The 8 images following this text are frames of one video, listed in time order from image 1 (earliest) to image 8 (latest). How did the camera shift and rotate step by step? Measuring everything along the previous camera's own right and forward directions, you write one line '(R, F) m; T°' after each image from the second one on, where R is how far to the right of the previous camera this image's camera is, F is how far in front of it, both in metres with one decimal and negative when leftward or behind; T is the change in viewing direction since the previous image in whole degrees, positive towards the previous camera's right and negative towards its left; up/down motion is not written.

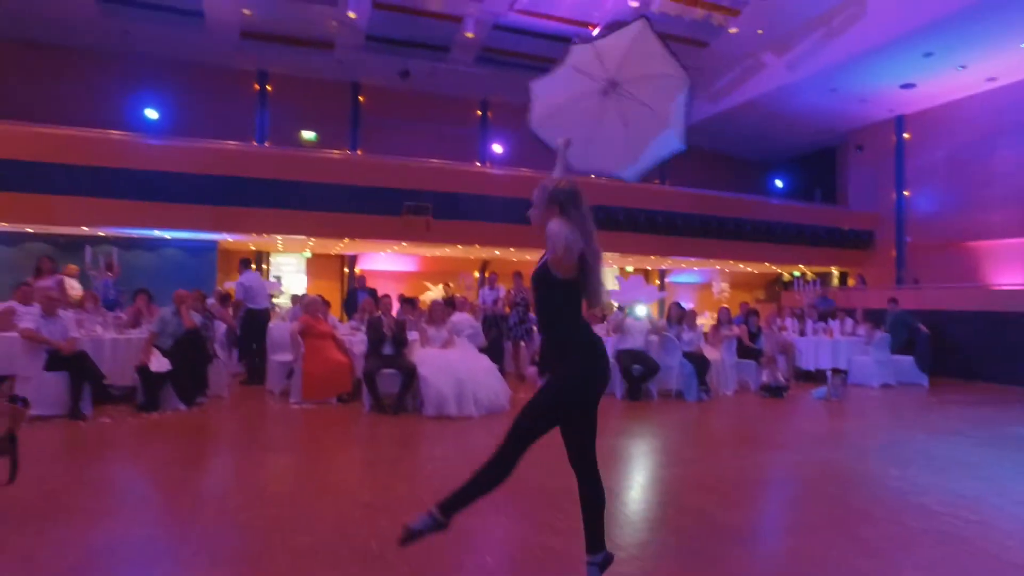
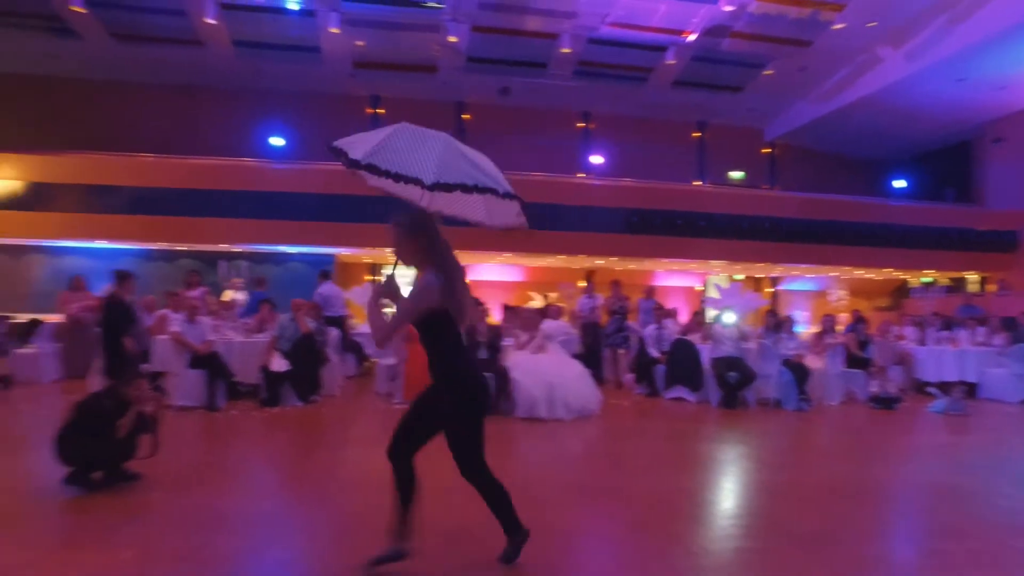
(+0.3, -0.2) m; -10°
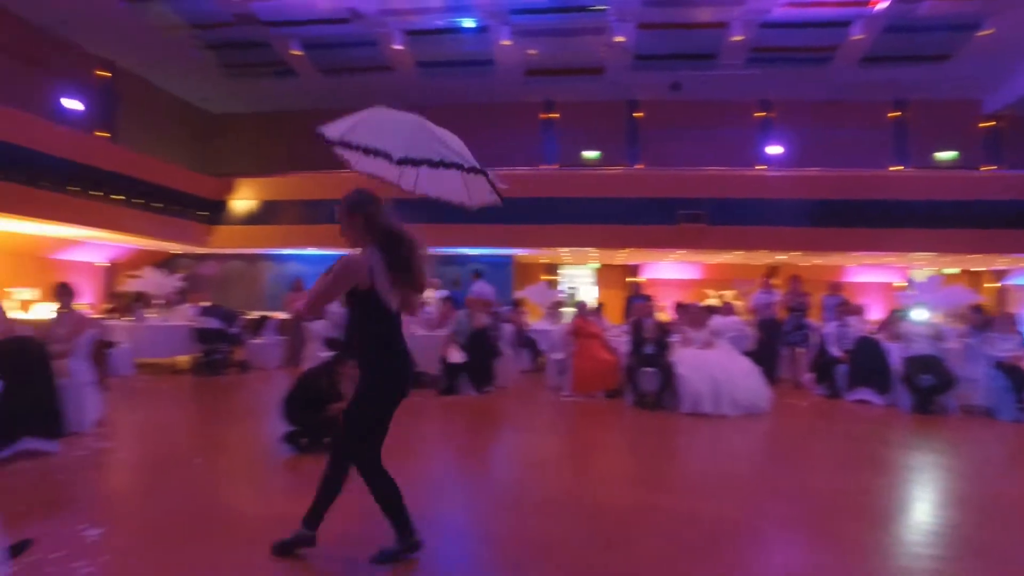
(+0.2, -0.2) m; -15°
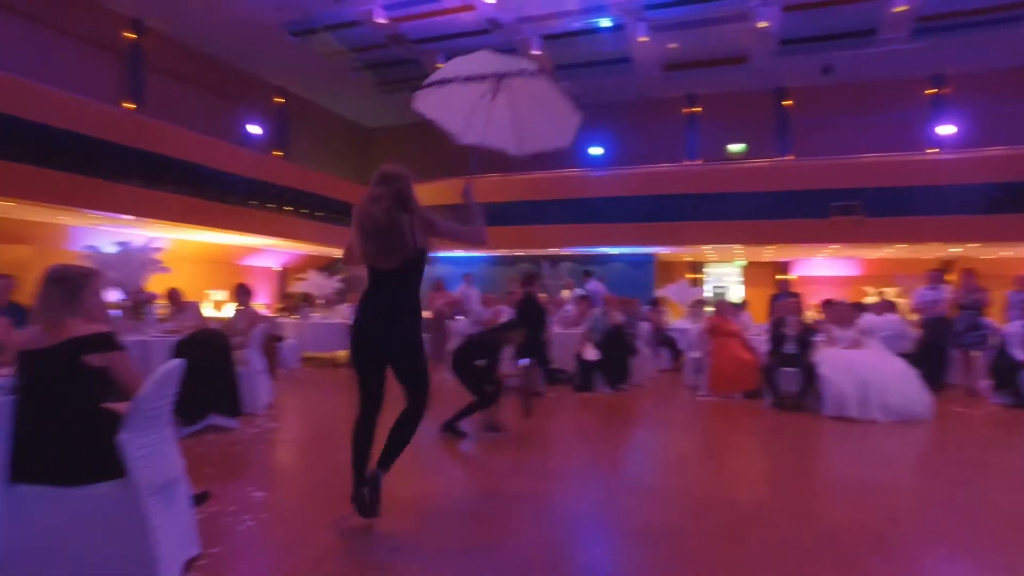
(+0.2, -0.1) m; -13°
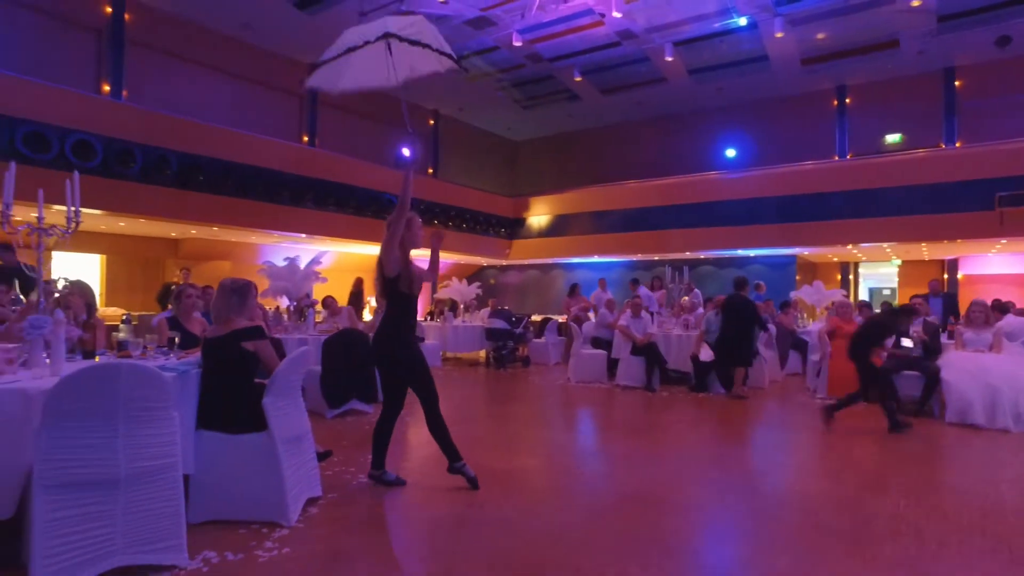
(+0.5, -0.5) m; -14°
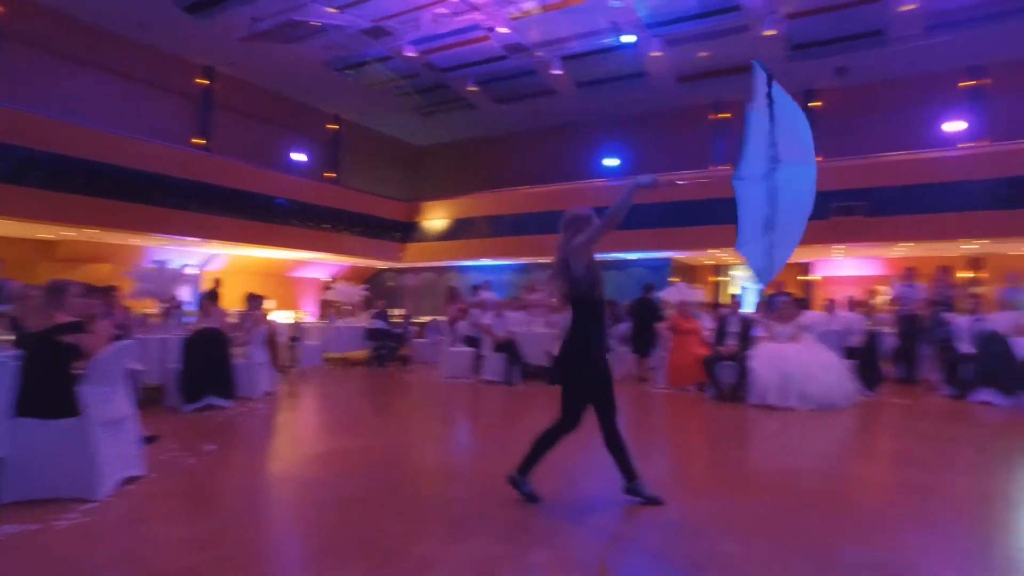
(+0.6, -0.6) m; +6°
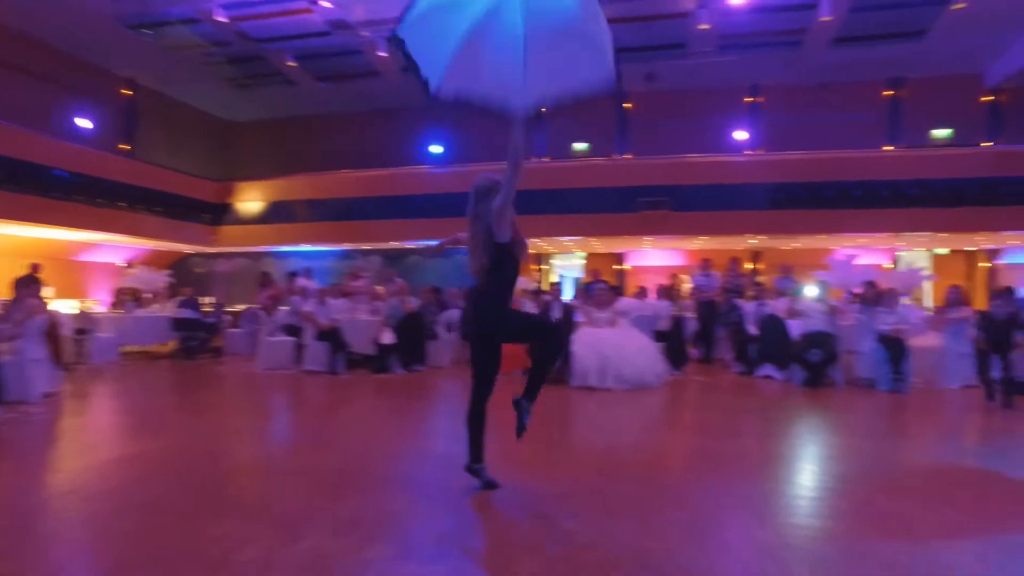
(-0.1, +0.1) m; +15°
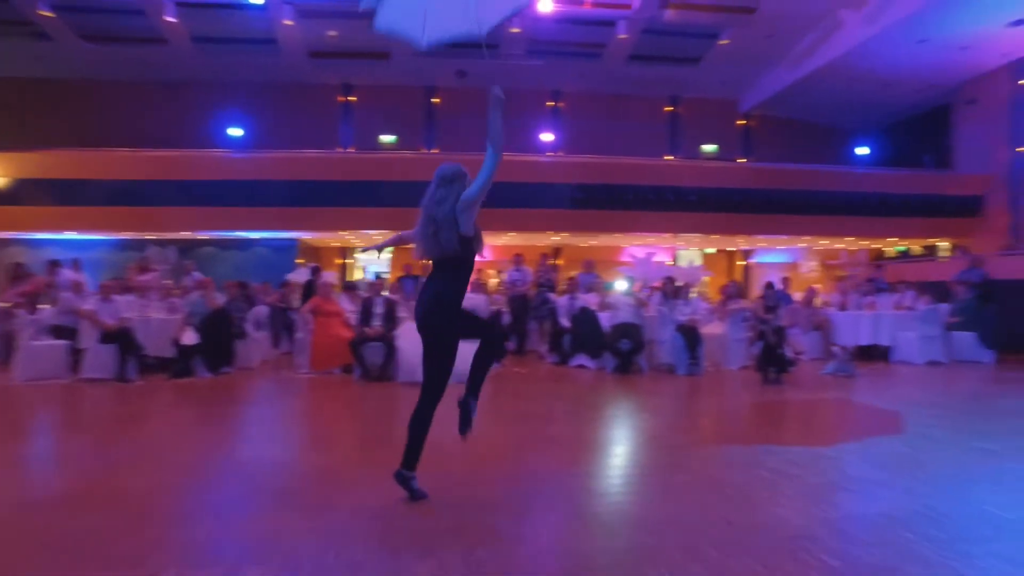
(-0.3, +0.1) m; +17°
